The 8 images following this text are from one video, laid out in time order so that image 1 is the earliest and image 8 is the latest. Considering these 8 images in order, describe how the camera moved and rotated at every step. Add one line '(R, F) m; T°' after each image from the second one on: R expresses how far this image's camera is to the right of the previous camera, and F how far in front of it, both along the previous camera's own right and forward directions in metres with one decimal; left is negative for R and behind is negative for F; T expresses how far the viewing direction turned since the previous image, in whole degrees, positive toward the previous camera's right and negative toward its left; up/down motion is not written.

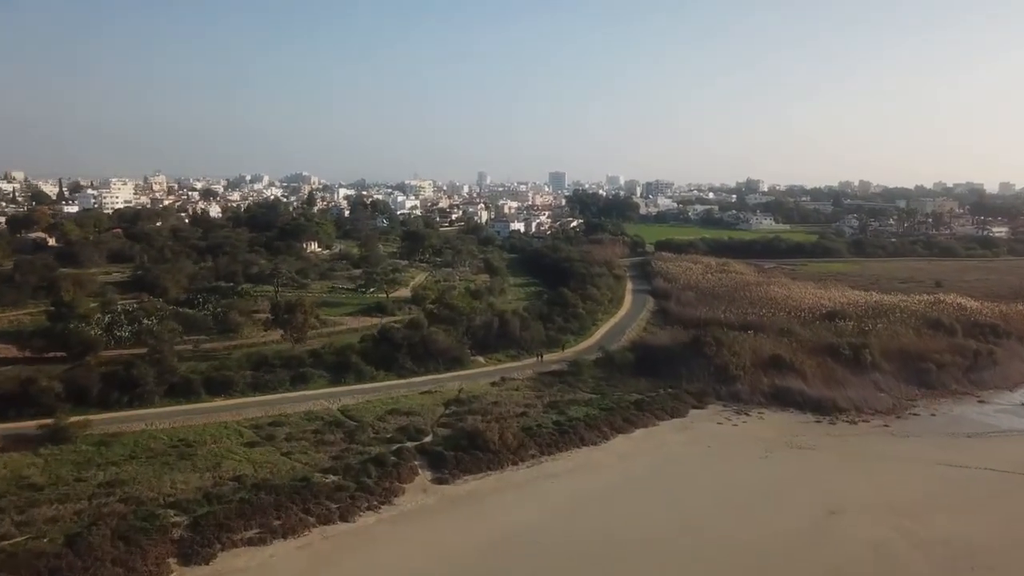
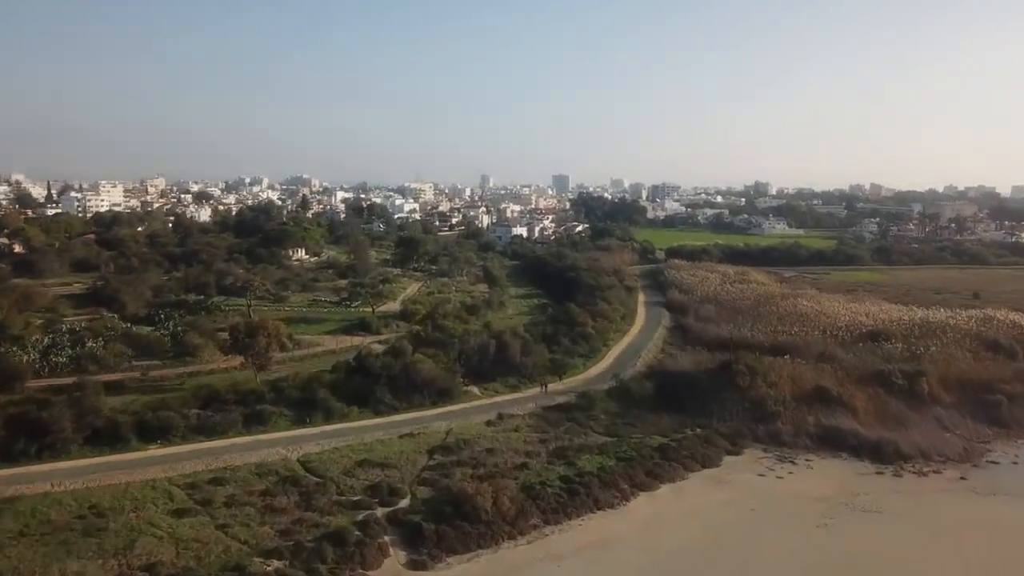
(+0.1, +3.9) m; 0°
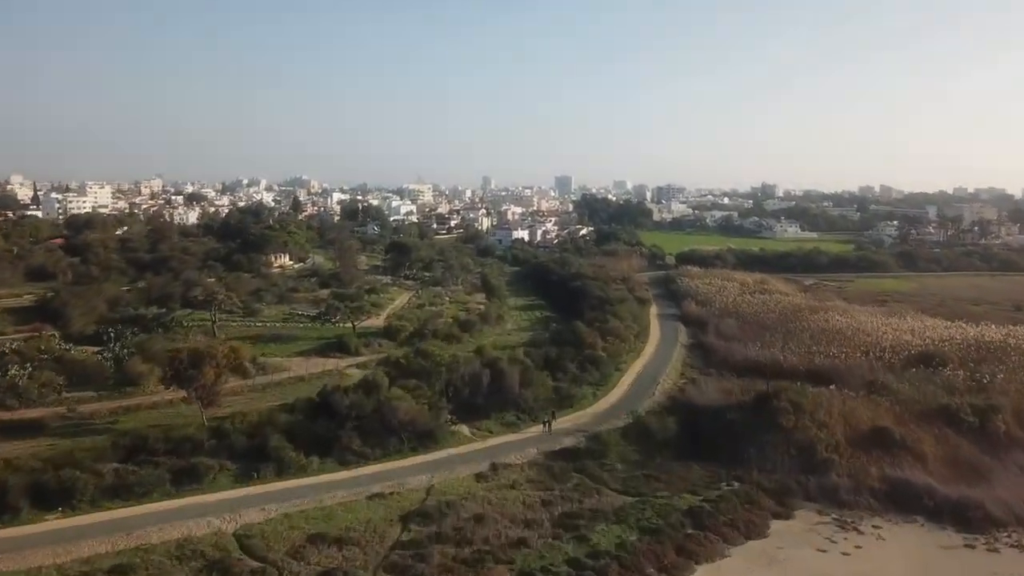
(+0.1, +3.8) m; 0°
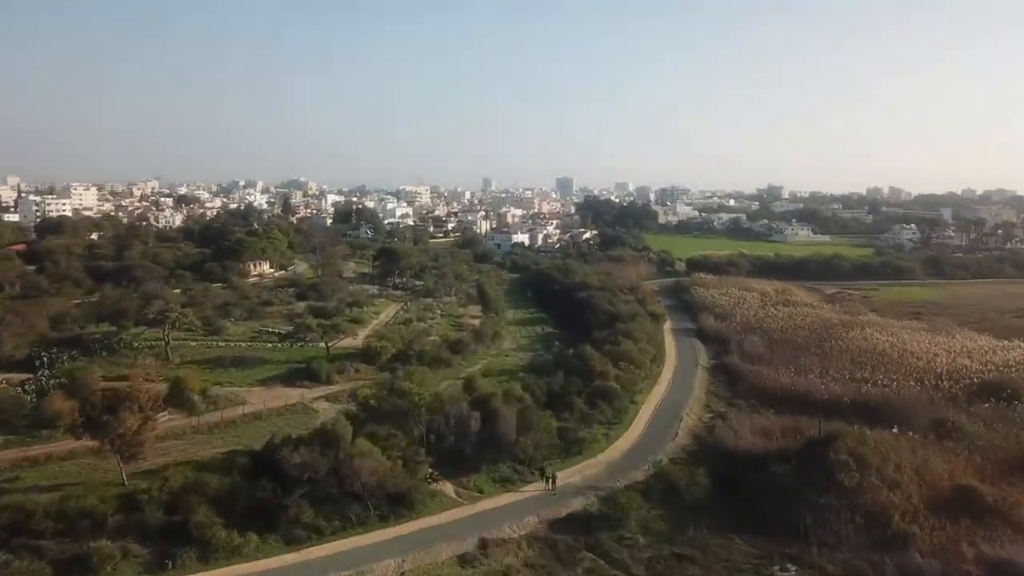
(+0.1, +3.7) m; 0°
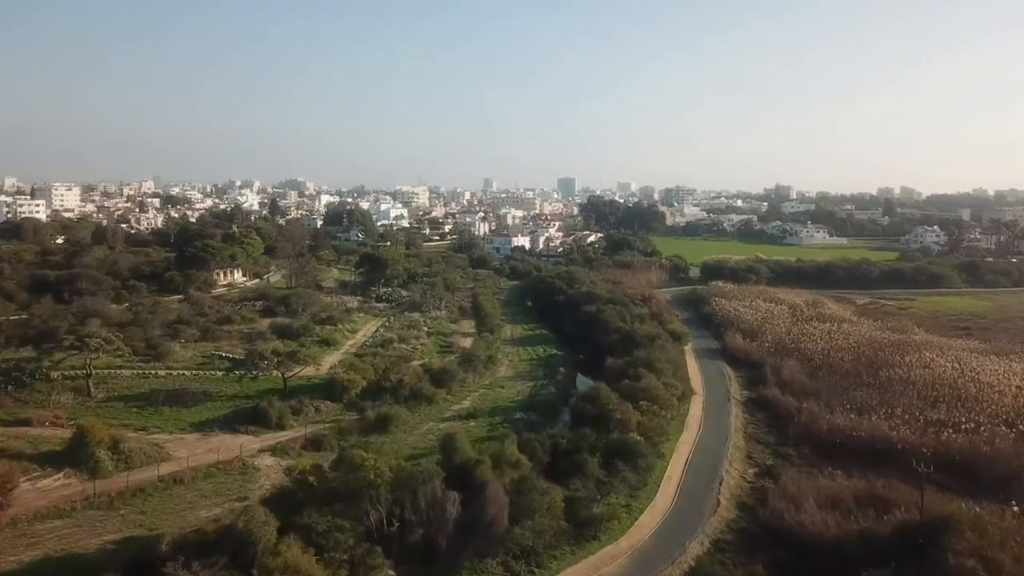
(+0.2, +4.5) m; 0°
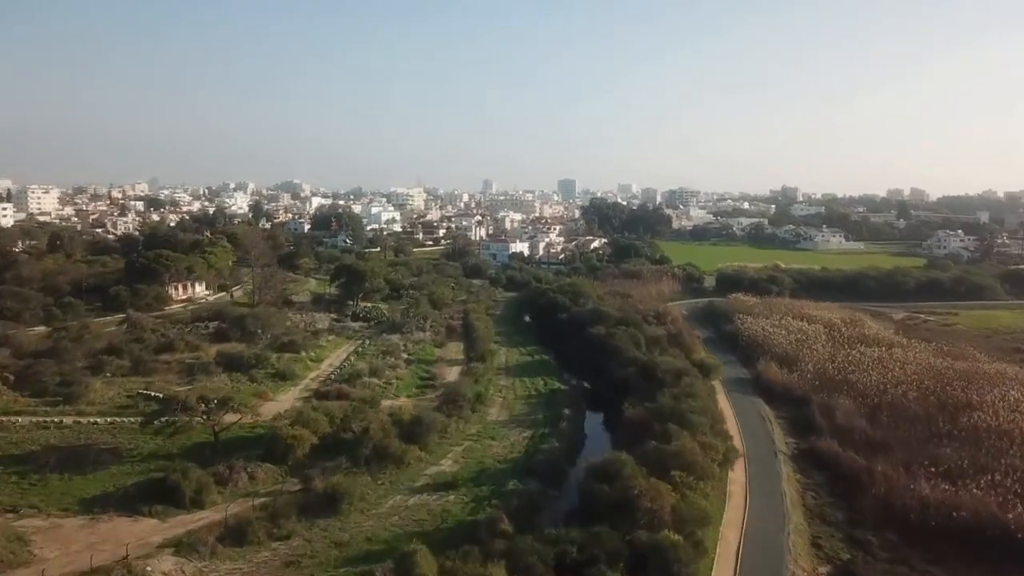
(+0.2, +4.5) m; 0°
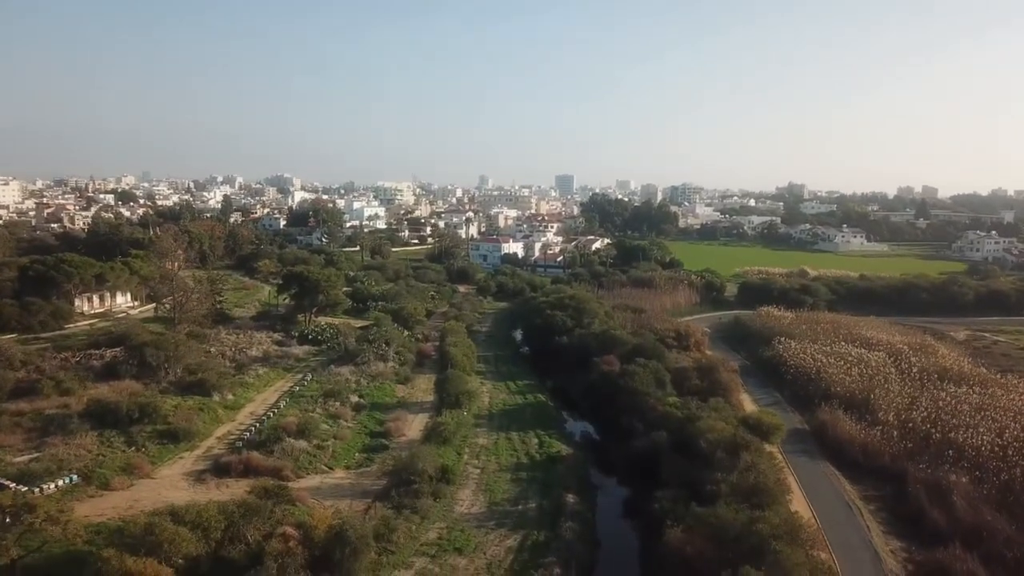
(+0.3, +6.3) m; 0°
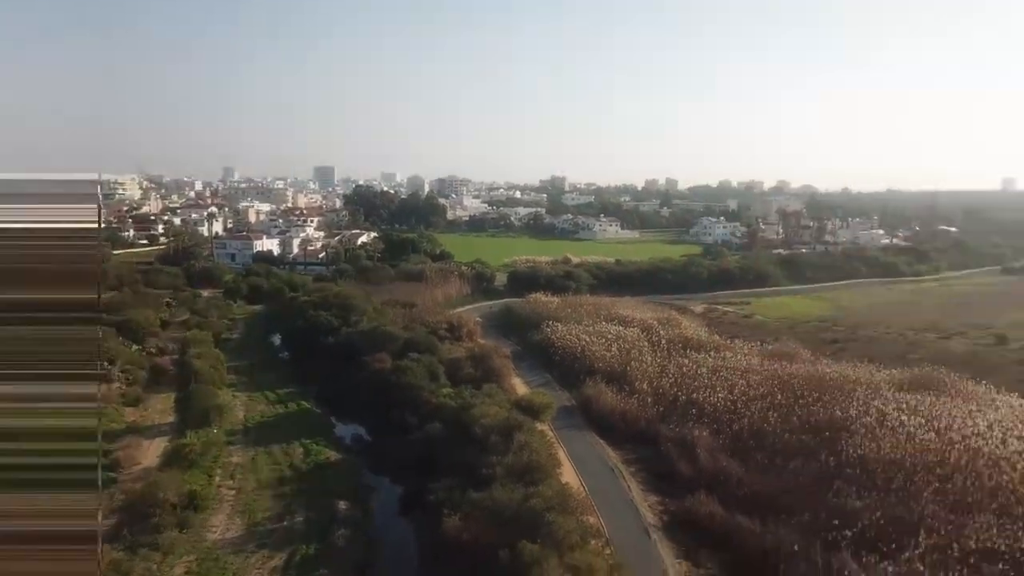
(+0.1, 0.0) m; +17°
